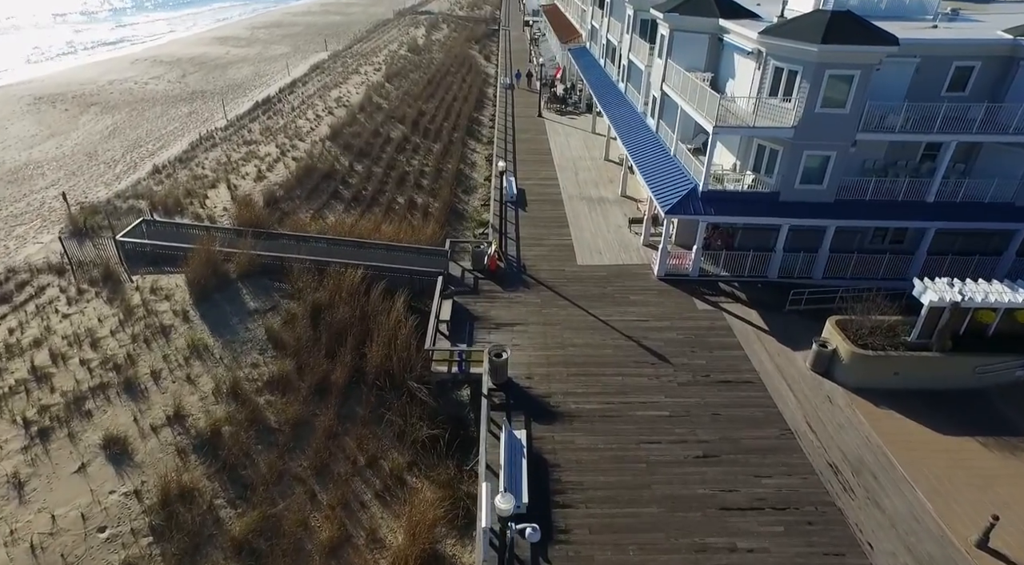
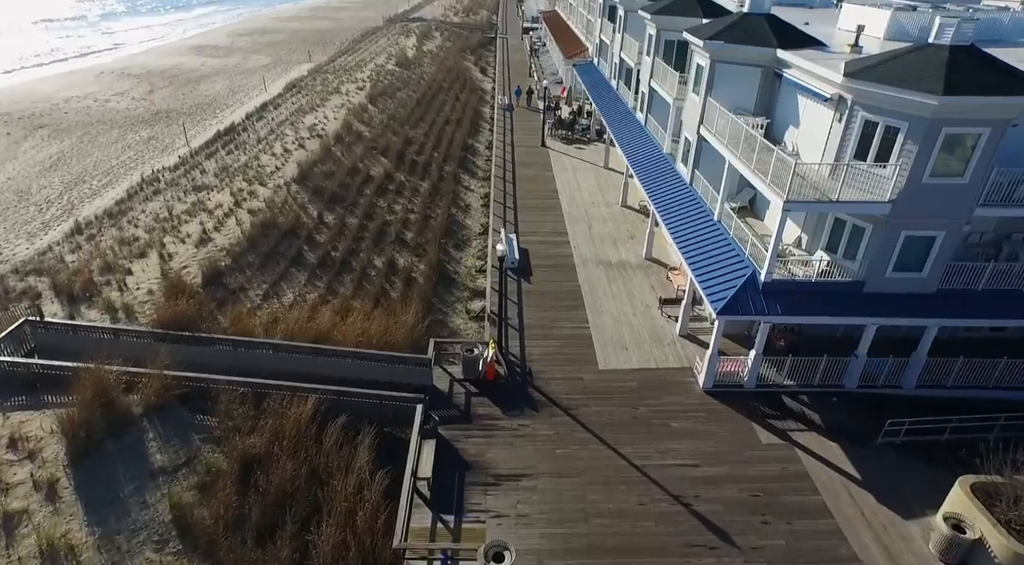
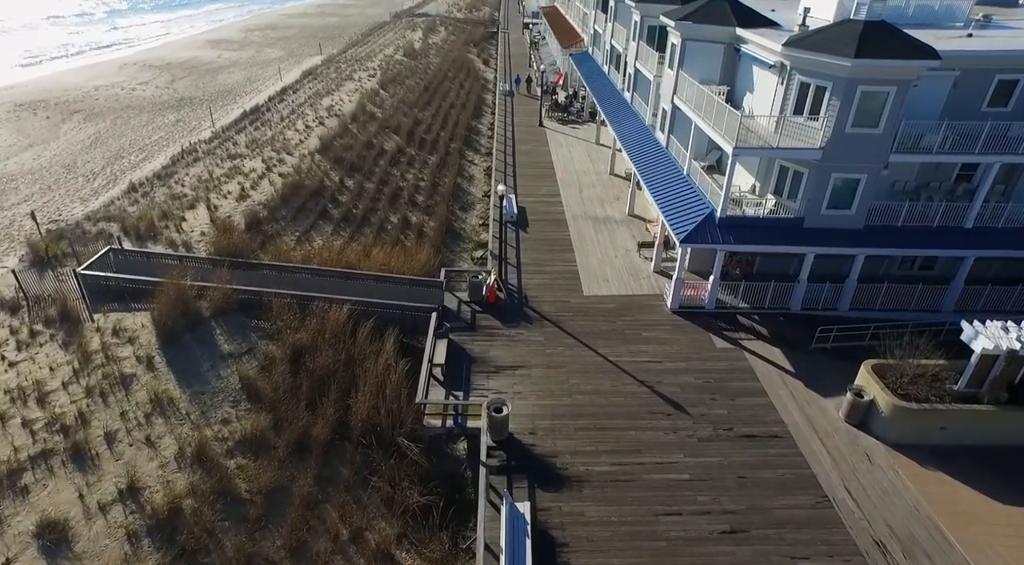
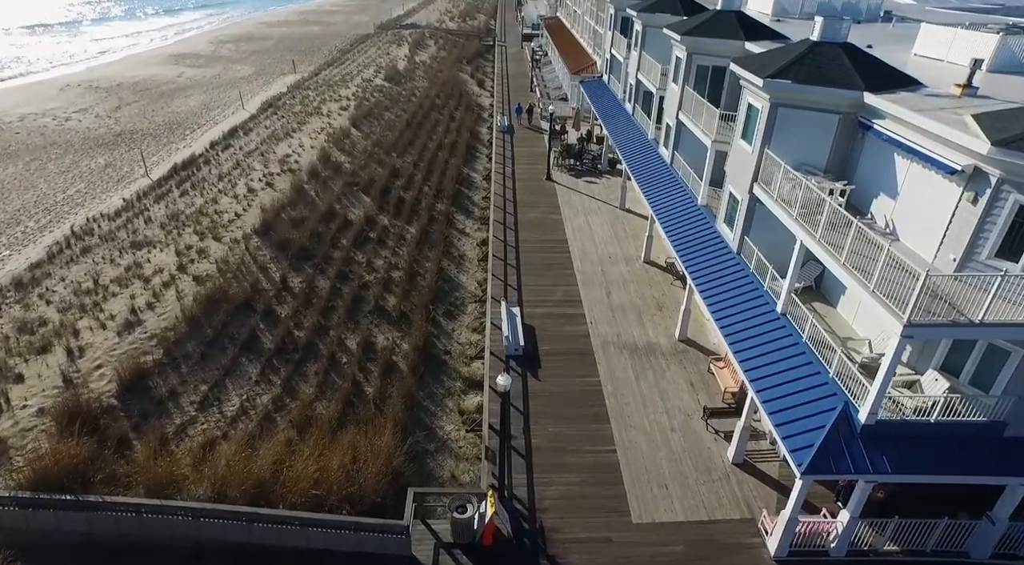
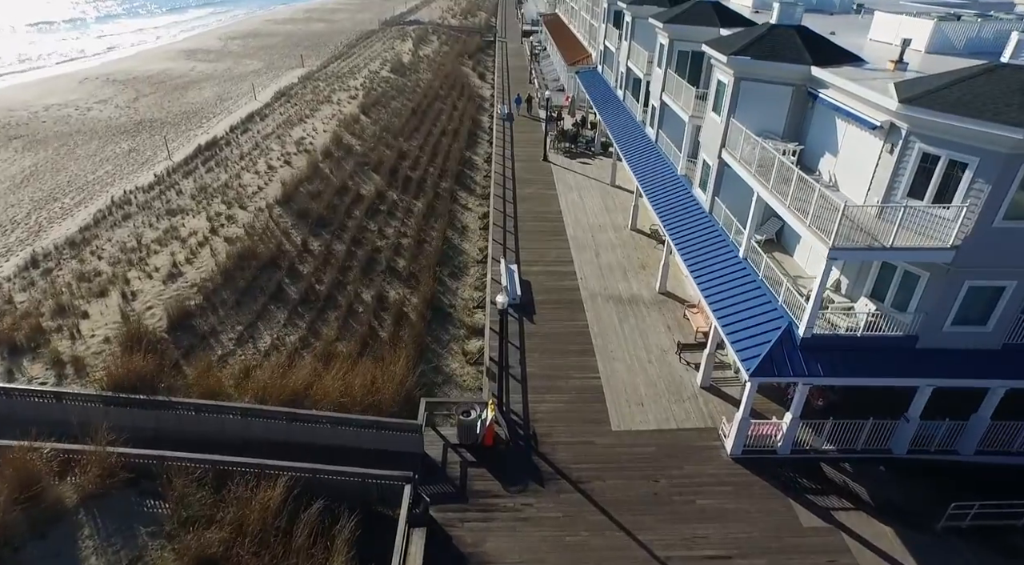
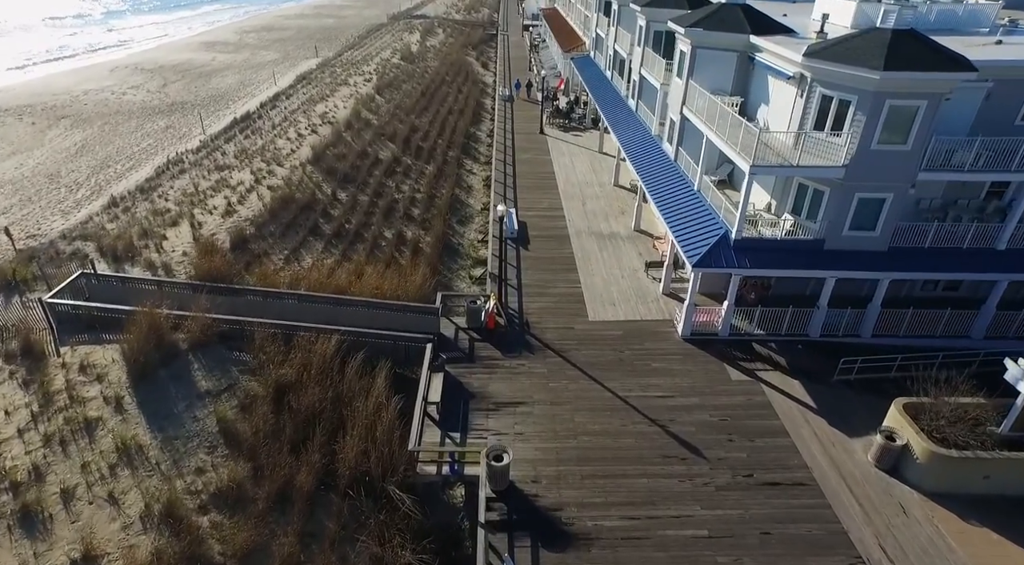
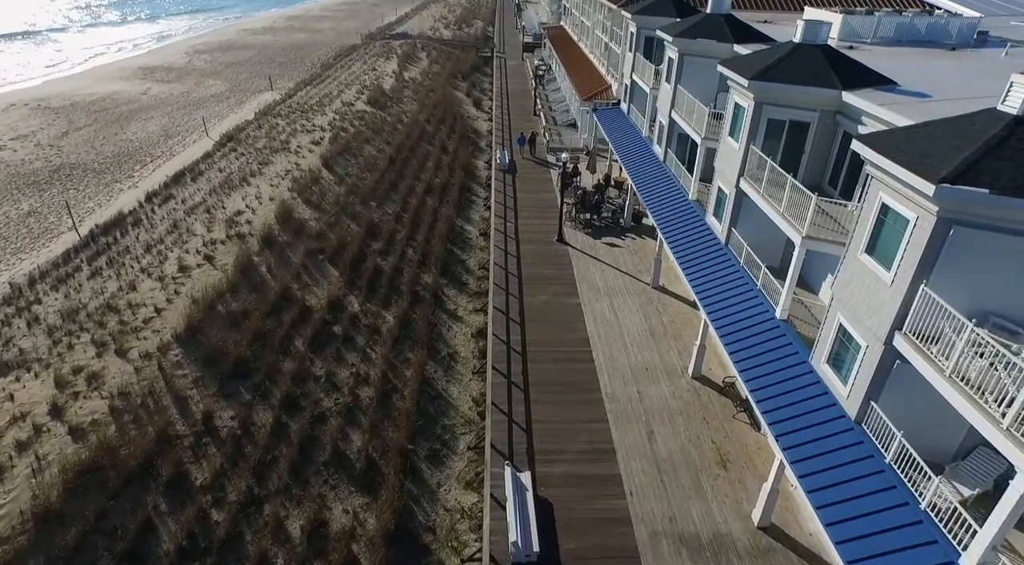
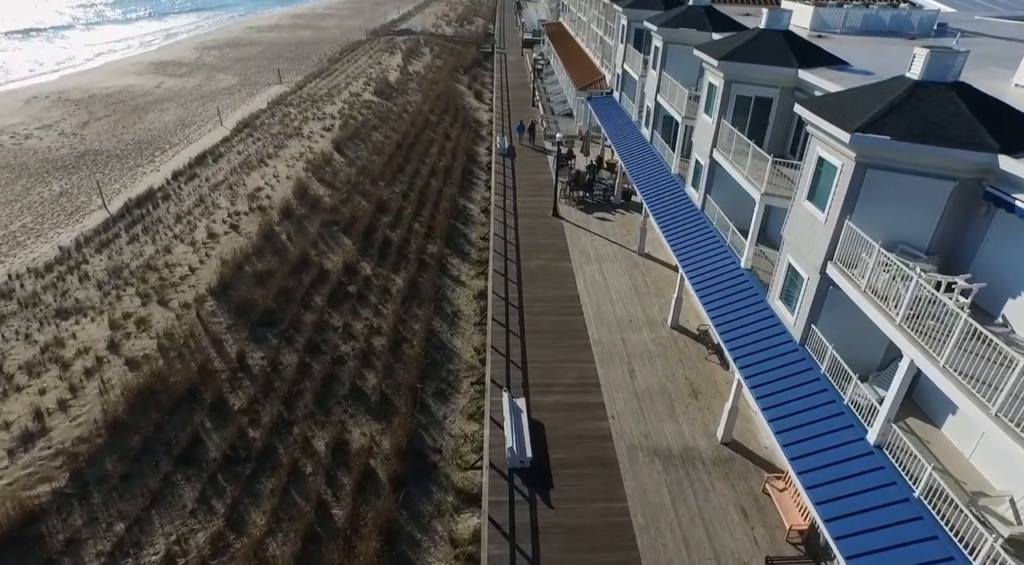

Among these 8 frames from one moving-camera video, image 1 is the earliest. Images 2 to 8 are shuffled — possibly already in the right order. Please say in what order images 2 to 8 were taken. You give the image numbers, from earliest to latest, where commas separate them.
3, 6, 2, 5, 4, 8, 7
